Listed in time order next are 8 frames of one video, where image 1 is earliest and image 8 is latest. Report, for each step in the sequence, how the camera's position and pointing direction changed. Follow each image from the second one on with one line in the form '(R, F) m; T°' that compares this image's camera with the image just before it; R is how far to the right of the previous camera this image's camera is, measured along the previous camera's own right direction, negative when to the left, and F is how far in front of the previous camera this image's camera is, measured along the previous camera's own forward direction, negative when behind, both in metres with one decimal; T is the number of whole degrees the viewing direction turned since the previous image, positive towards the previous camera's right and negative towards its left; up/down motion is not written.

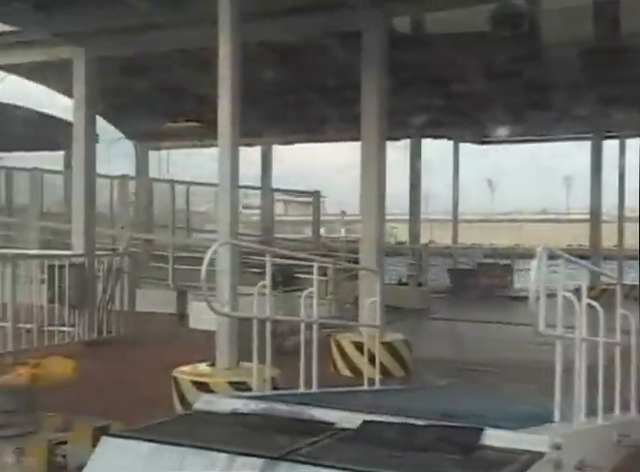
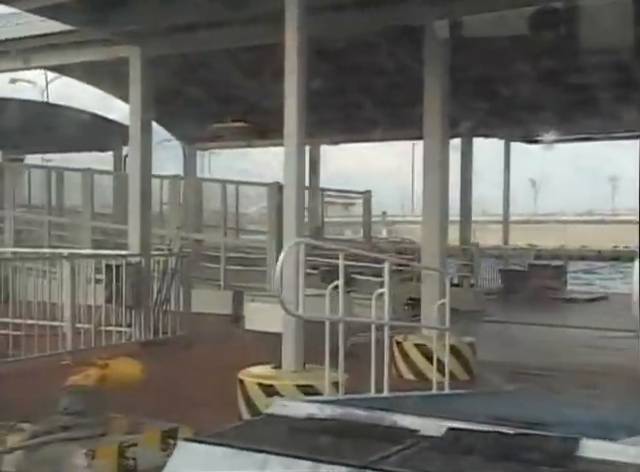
(-0.2, +0.1) m; -3°
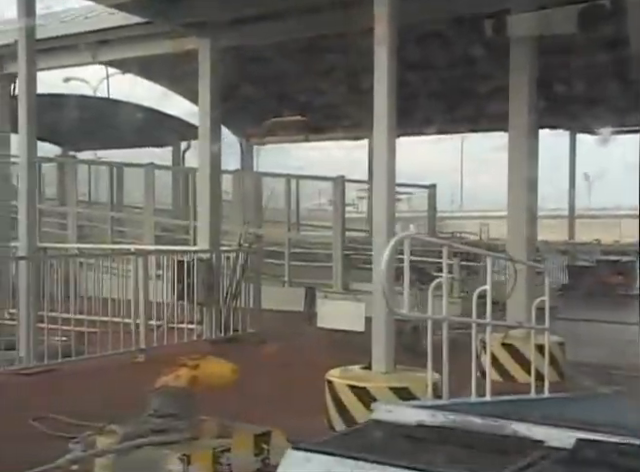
(-0.3, +0.2) m; -3°
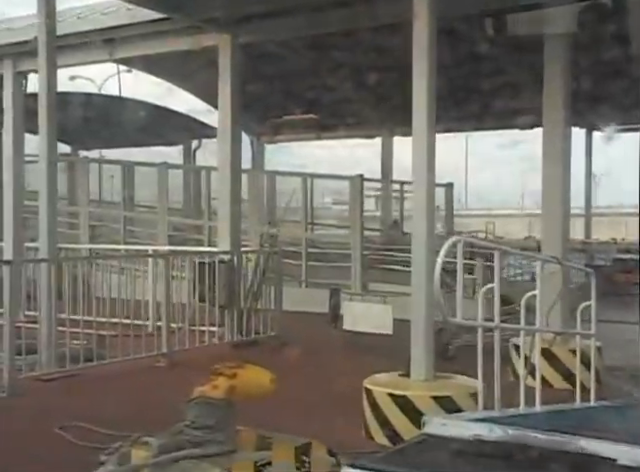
(-0.2, +0.2) m; 0°
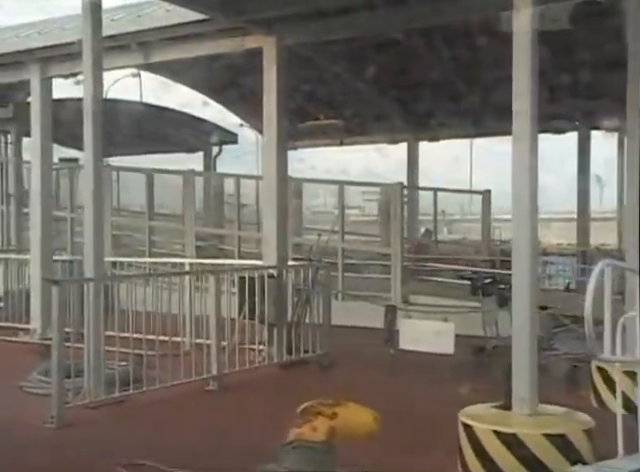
(-0.5, +0.4) m; 0°
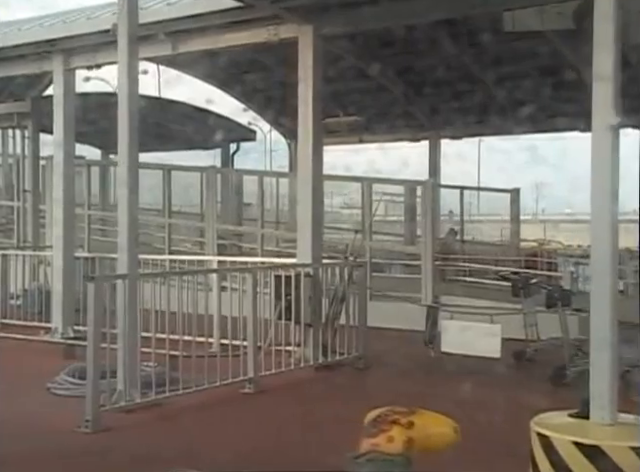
(-0.3, +0.3) m; 0°
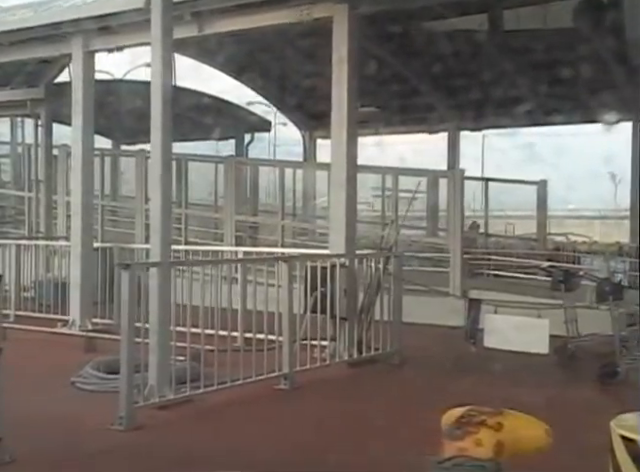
(-0.3, +0.3) m; 0°
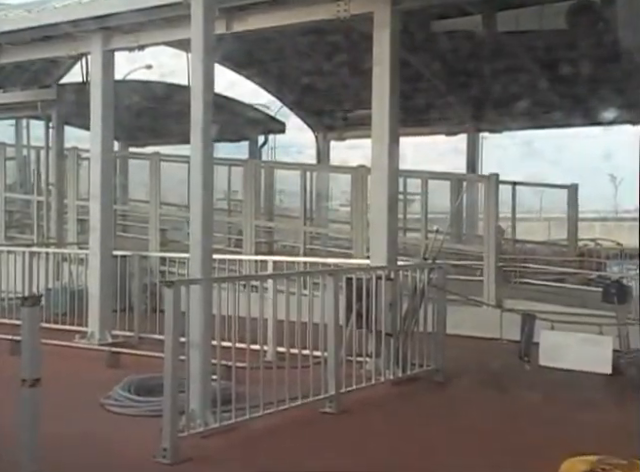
(-0.3, +0.4) m; 0°
